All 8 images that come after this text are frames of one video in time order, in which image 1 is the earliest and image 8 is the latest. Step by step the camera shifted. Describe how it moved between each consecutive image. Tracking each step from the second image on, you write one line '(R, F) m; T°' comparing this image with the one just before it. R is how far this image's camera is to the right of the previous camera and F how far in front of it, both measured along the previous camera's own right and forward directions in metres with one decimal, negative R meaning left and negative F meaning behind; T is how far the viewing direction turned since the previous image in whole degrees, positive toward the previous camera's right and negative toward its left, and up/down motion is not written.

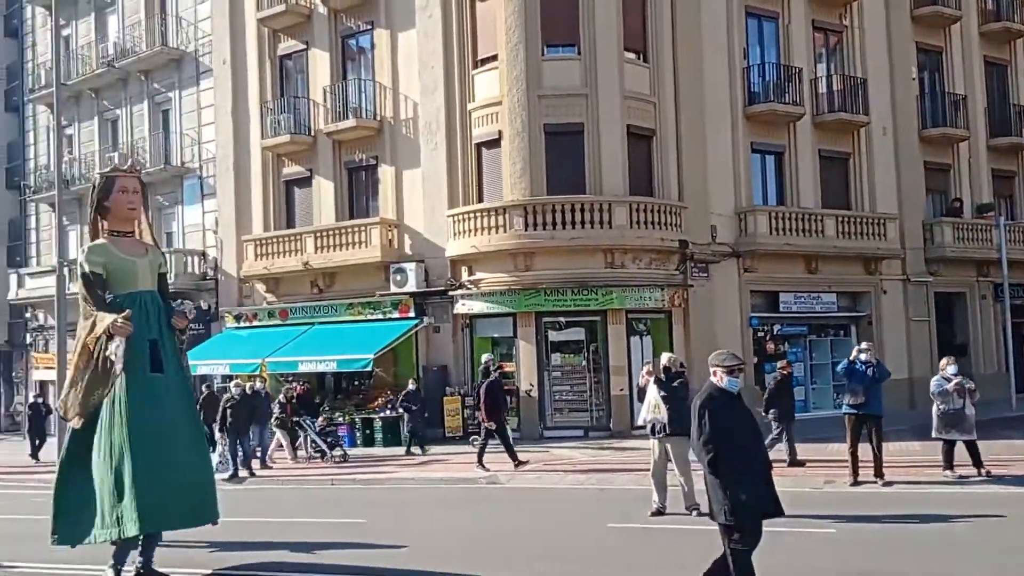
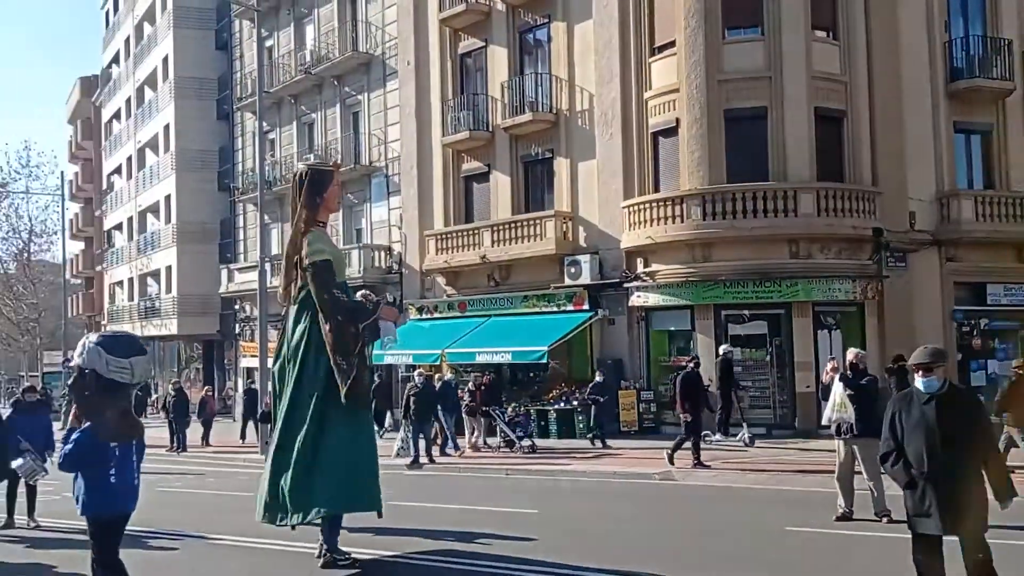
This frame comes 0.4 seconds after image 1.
(+0.9, +0.2) m; -12°
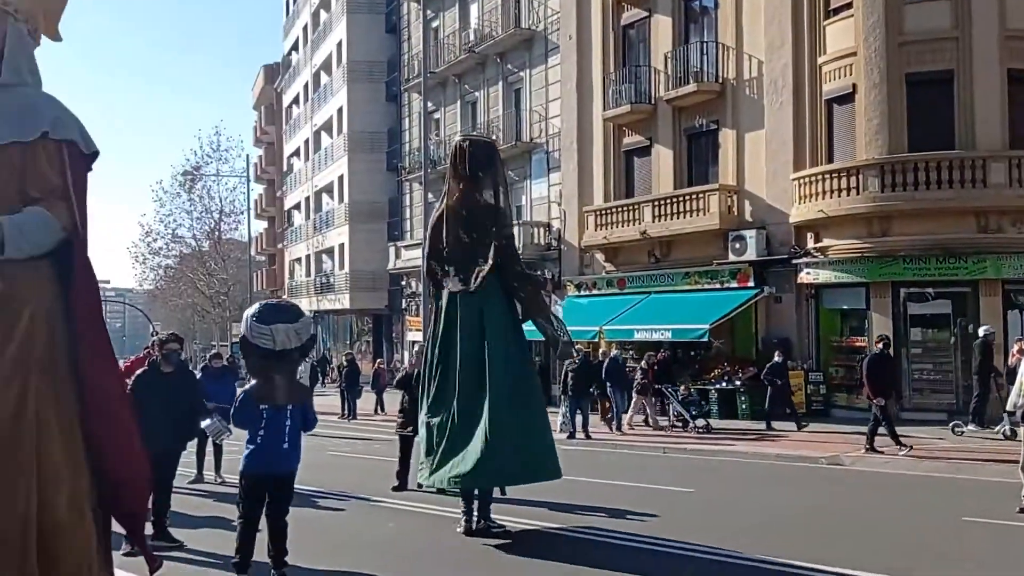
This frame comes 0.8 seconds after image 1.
(+0.4, +0.3) m; -10°
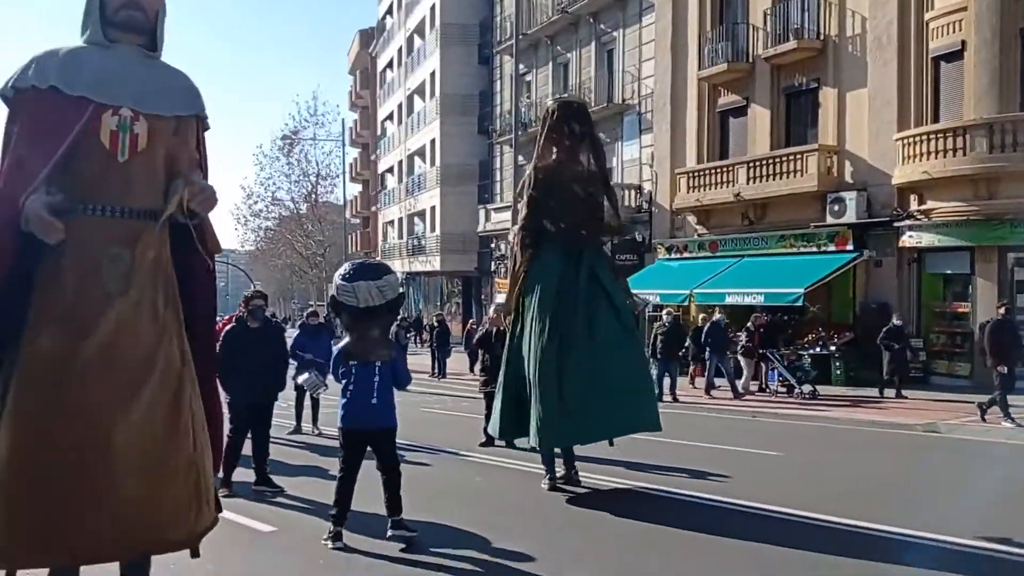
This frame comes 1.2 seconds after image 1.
(+0.1, 0.0) m; -5°
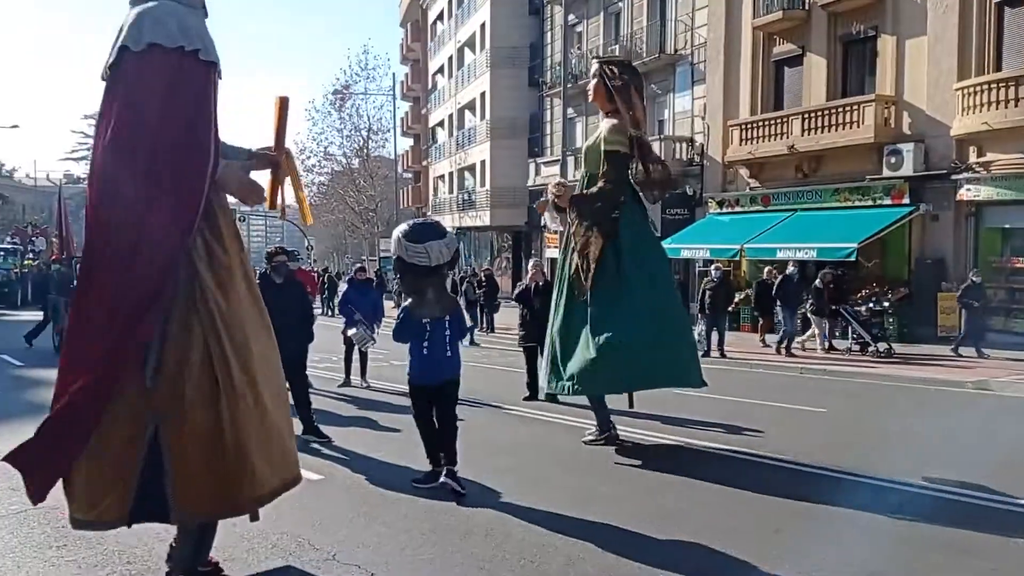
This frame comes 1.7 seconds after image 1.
(+0.2, +0.1) m; -3°
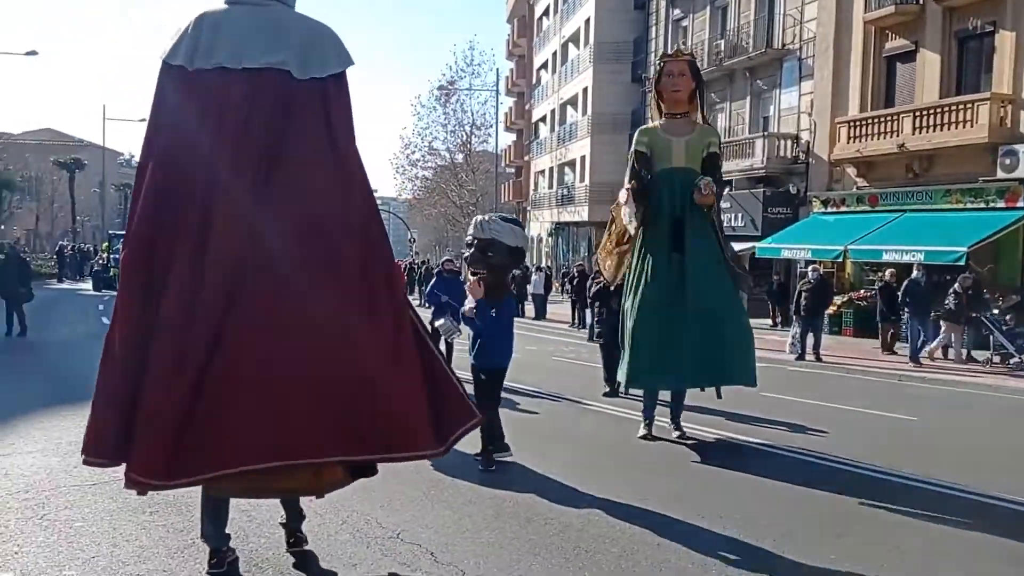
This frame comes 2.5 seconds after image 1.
(+0.2, +0.1) m; -6°
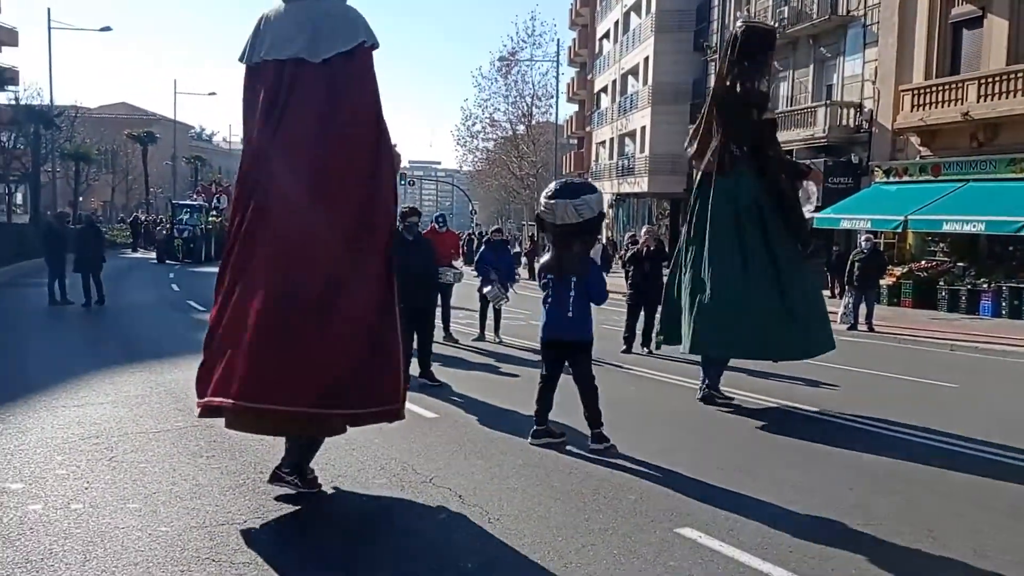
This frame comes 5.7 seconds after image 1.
(+0.2, -0.3) m; -4°
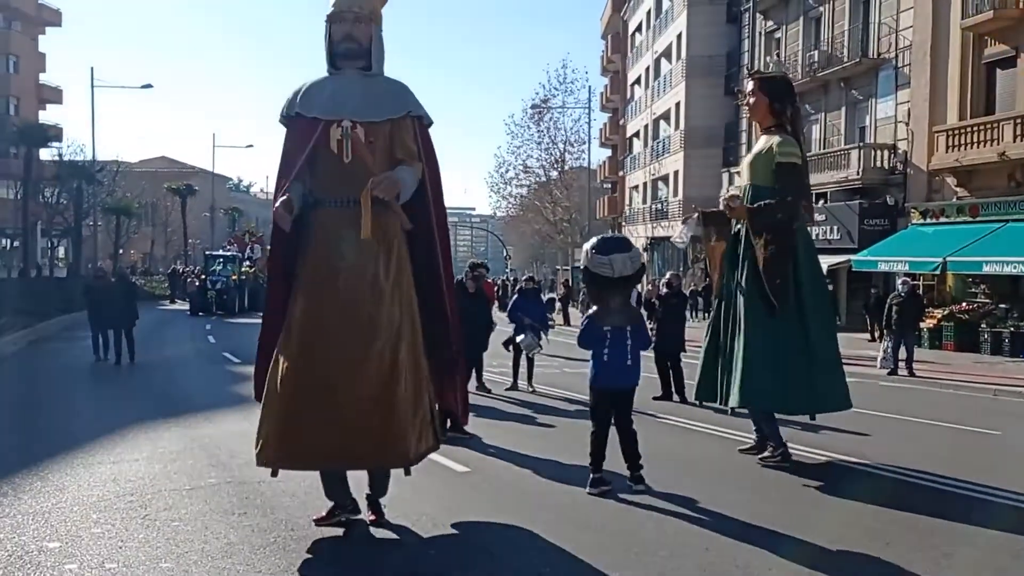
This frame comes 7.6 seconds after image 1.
(0.0, 0.0) m; -2°
